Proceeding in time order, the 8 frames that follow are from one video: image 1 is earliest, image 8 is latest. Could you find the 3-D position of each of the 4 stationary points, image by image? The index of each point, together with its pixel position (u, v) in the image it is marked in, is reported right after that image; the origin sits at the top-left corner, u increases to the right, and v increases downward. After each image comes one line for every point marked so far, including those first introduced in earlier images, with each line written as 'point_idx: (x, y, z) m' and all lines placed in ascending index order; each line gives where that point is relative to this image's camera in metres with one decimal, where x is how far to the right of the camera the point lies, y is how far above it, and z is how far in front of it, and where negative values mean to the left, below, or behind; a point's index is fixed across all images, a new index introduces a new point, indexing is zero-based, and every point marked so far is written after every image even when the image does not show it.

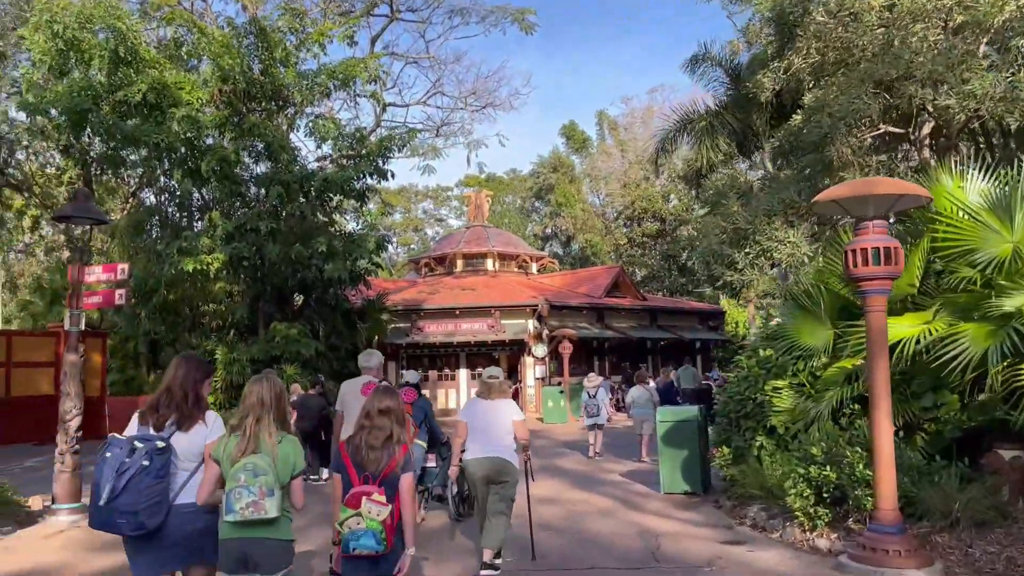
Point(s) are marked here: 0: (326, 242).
0: (-4.0, +1.0, +18.6) m
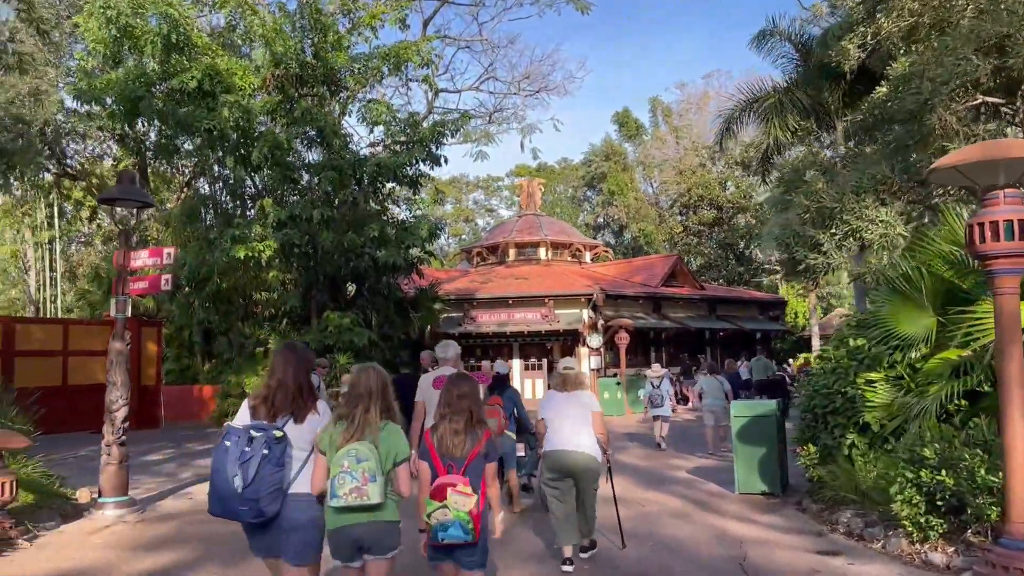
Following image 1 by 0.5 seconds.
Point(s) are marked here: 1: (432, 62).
0: (-2.8, +1.2, +18.2) m
1: (-1.8, +5.2, +19.4) m
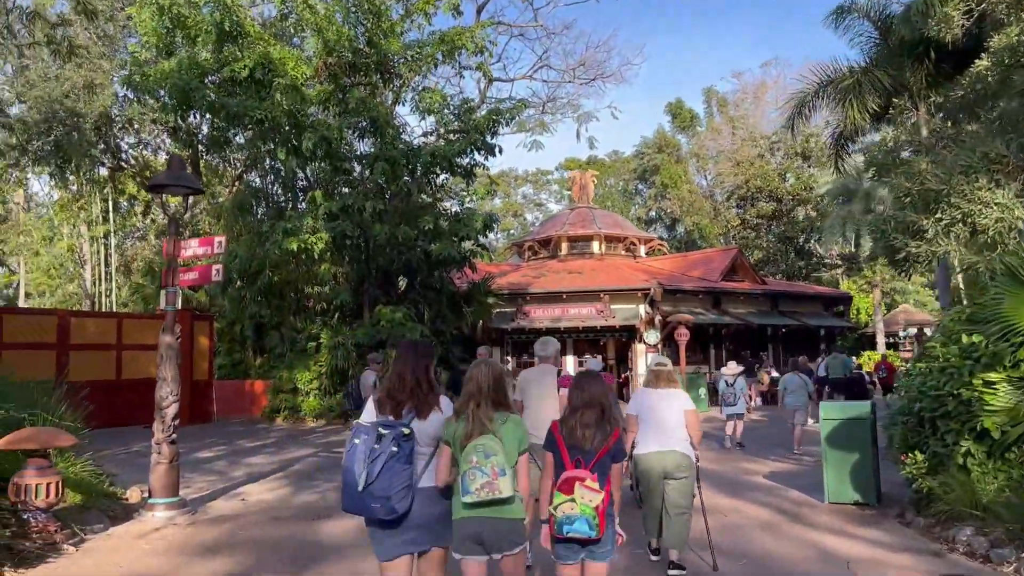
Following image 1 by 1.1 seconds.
0: (-1.6, +1.4, +17.7) m
1: (-0.6, +5.3, +18.9) m
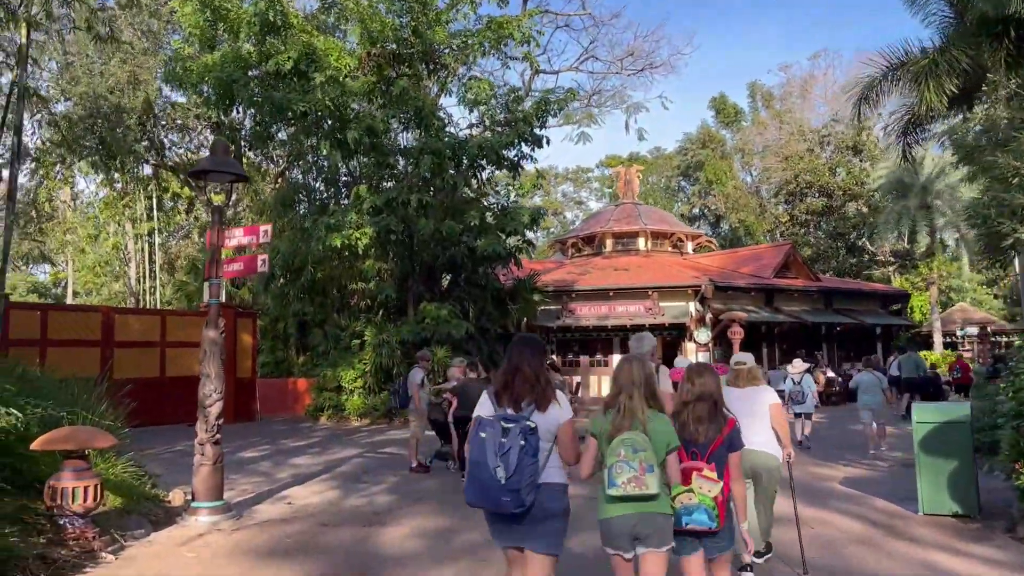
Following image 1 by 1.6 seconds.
0: (-0.6, +1.5, +17.2) m
1: (+0.4, +5.4, +18.3) m
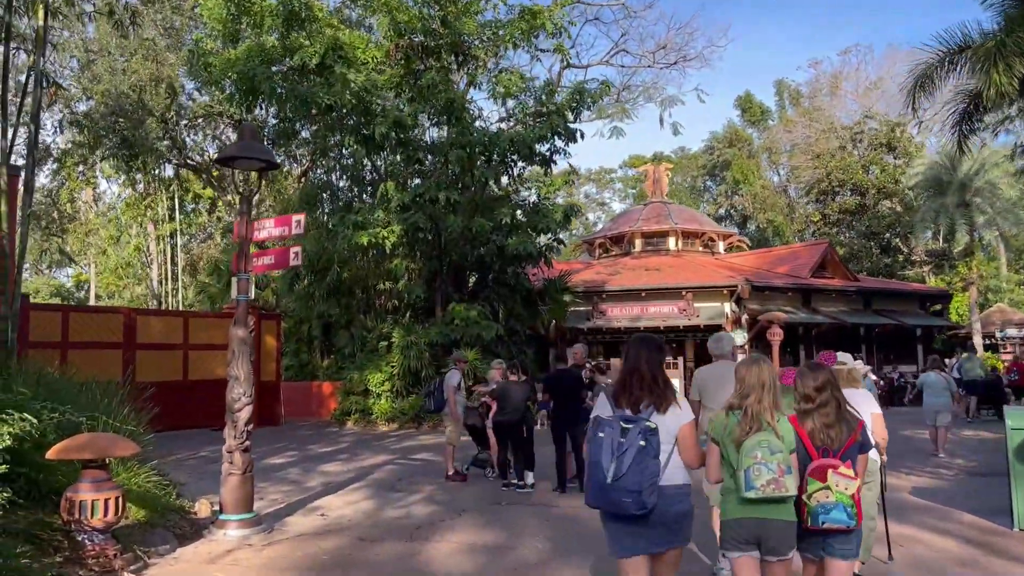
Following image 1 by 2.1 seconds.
0: (0.0, +1.5, +16.6) m
1: (+1.1, +5.4, +17.7) m
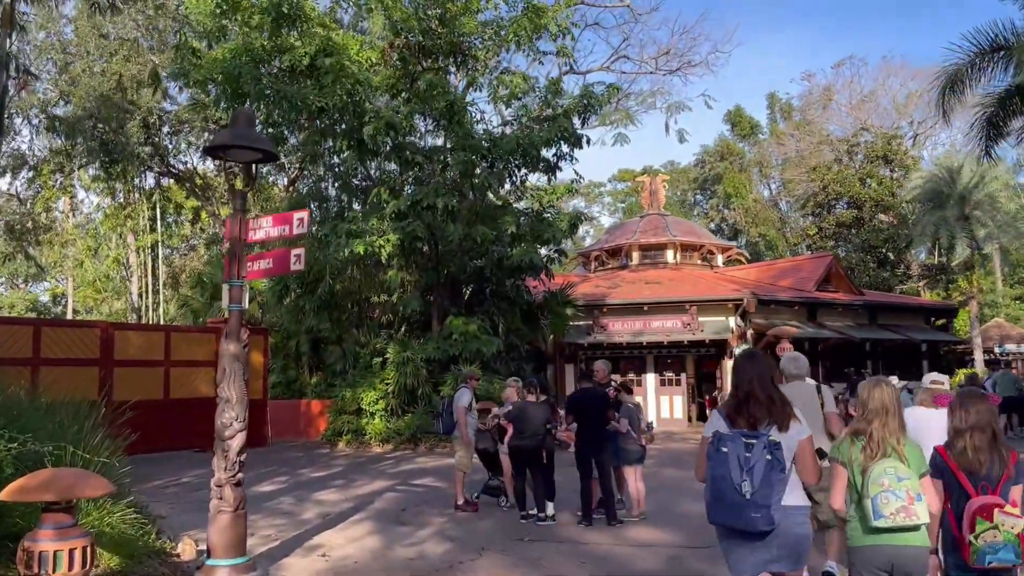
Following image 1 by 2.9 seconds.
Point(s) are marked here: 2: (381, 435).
0: (0.0, +1.2, +15.8) m
1: (+1.1, +5.1, +17.0) m
2: (-2.5, -2.8, +16.2) m
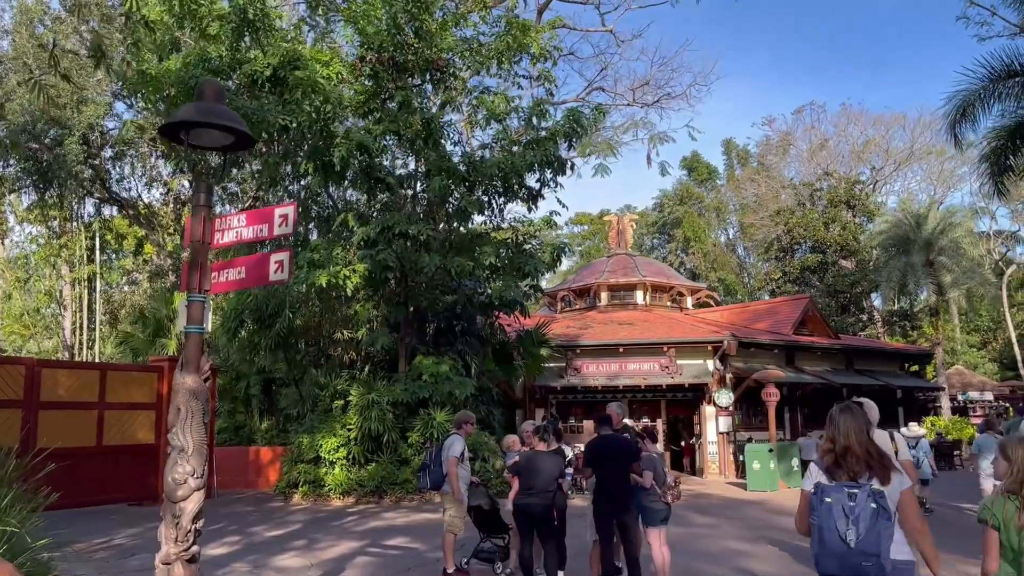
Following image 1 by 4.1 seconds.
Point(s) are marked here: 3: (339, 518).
0: (-0.3, +0.6, +14.6) m
1: (+0.7, +4.4, +16.0) m
2: (-2.9, -3.4, +14.6) m
3: (-2.6, -3.5, +12.9) m
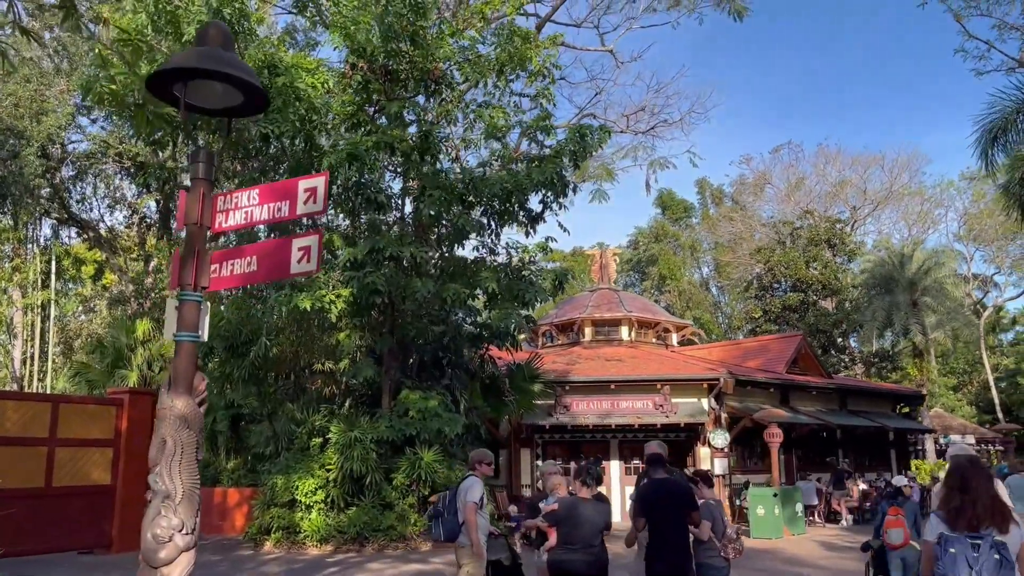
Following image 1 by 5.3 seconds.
0: (-0.4, +0.1, +13.6) m
1: (+0.7, +3.9, +15.2) m
2: (-3.0, -3.8, +13.3) m
3: (-2.6, -3.8, +11.6) m
